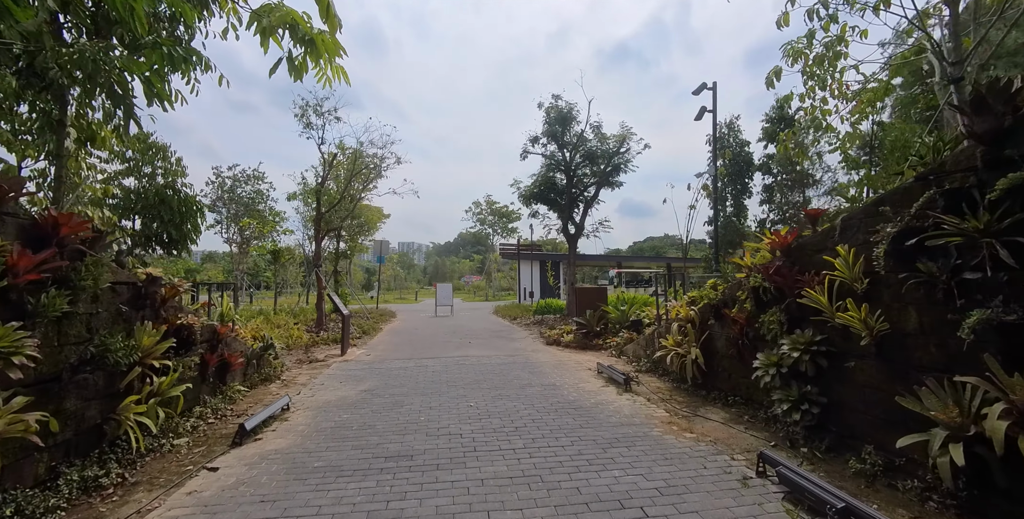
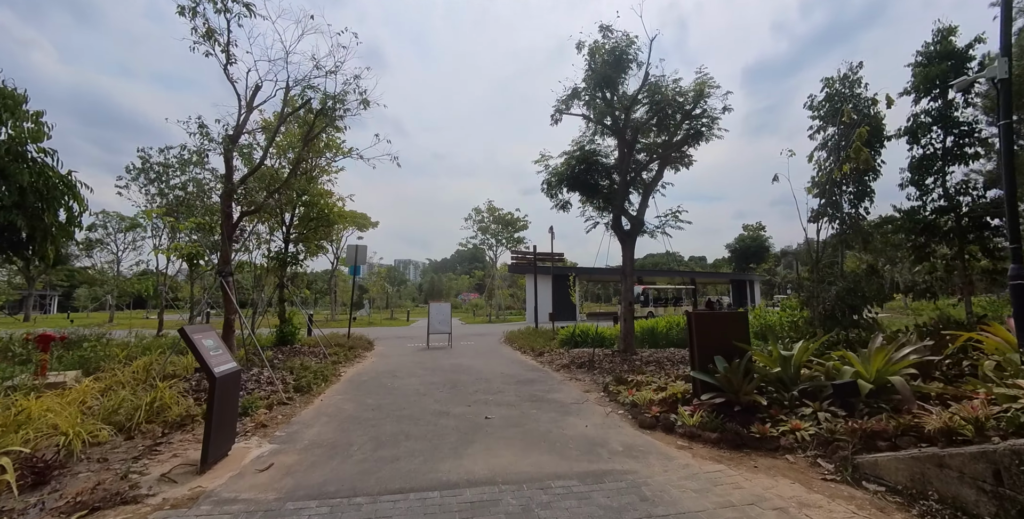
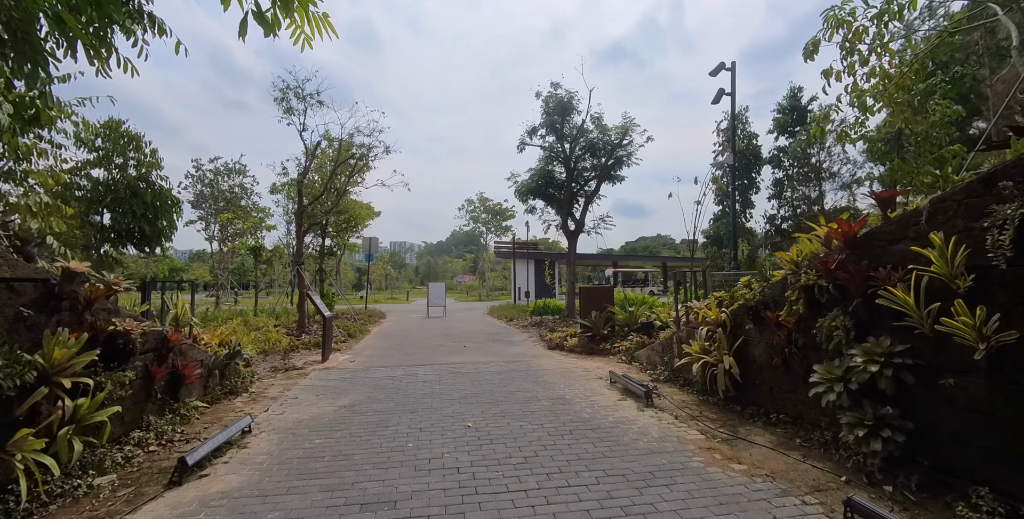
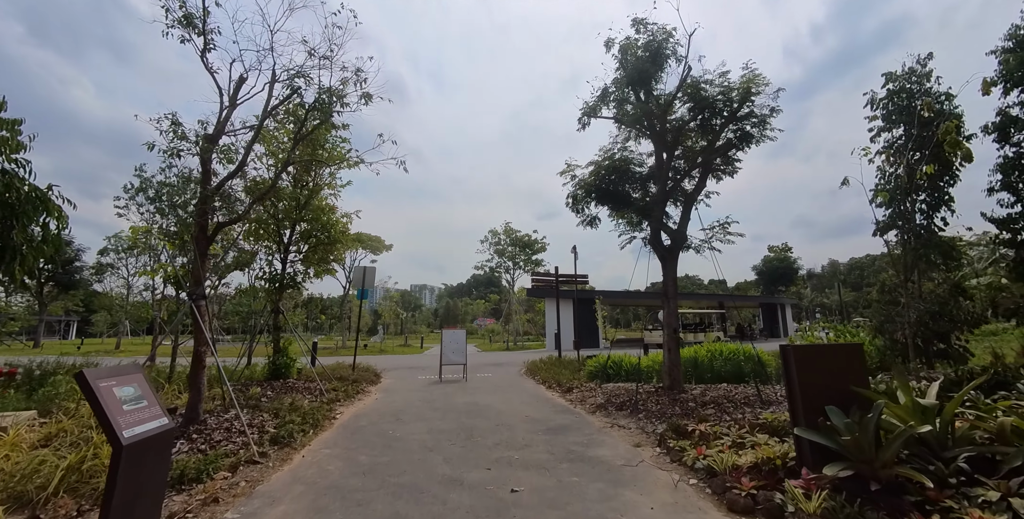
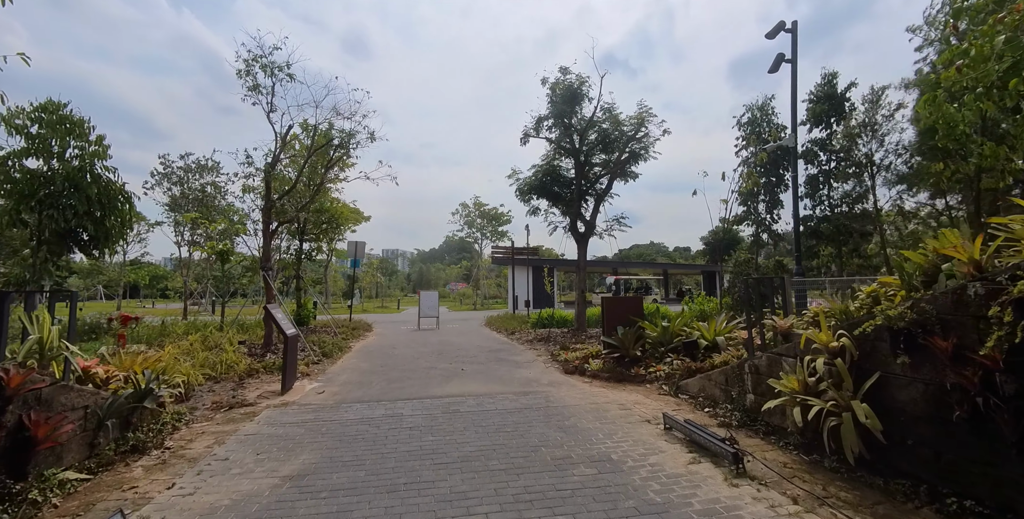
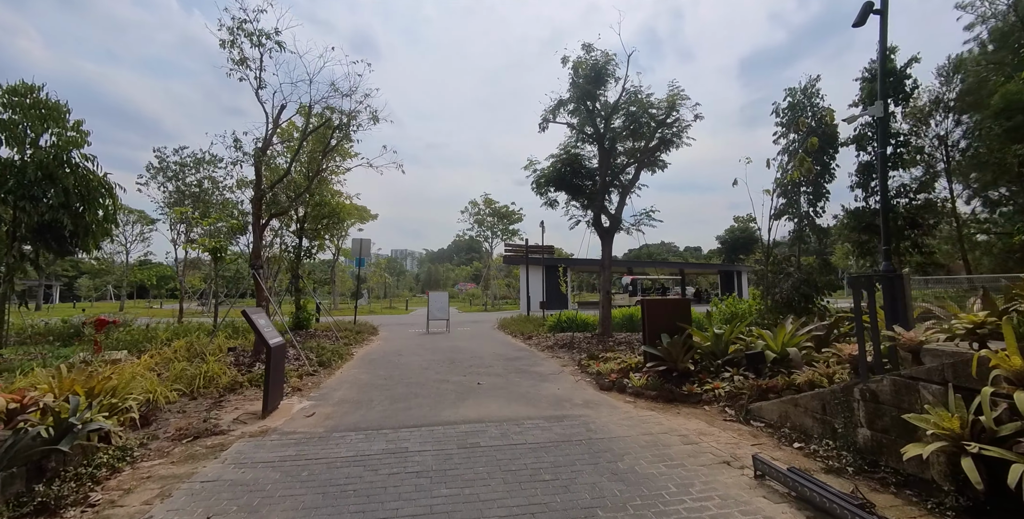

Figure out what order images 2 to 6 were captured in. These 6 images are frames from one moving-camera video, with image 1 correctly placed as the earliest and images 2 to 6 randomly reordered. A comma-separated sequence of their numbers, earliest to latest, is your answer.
3, 5, 6, 2, 4
